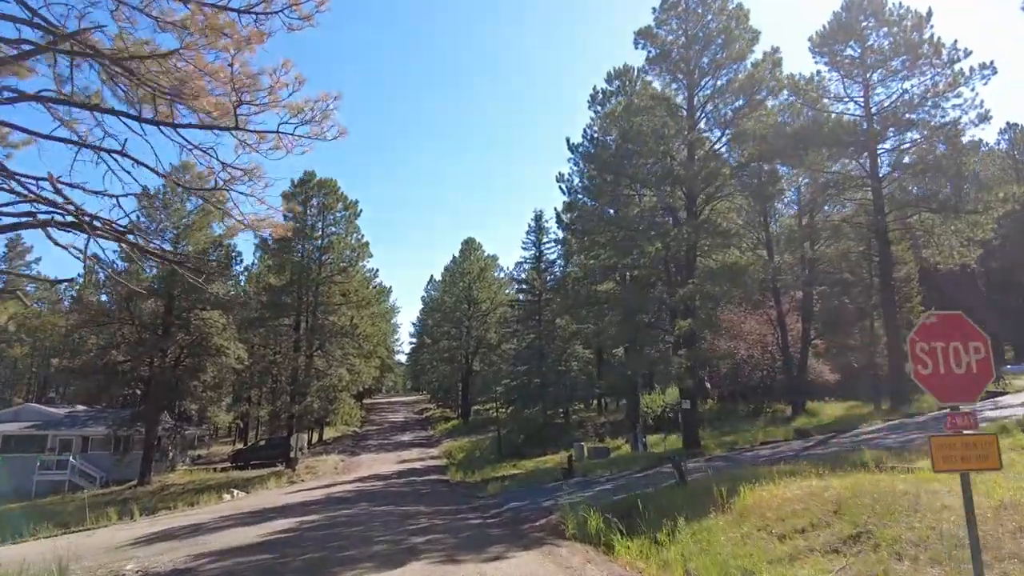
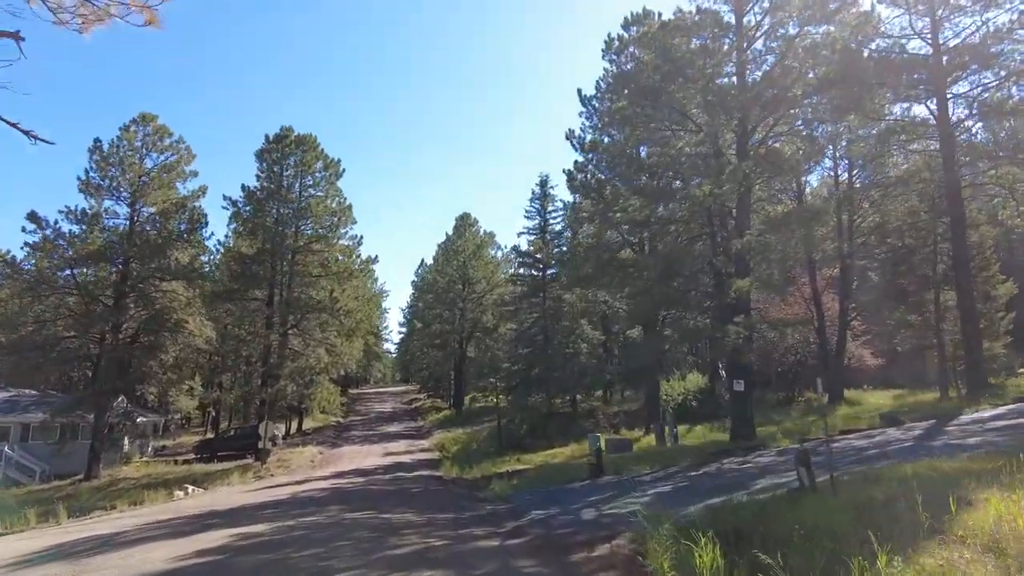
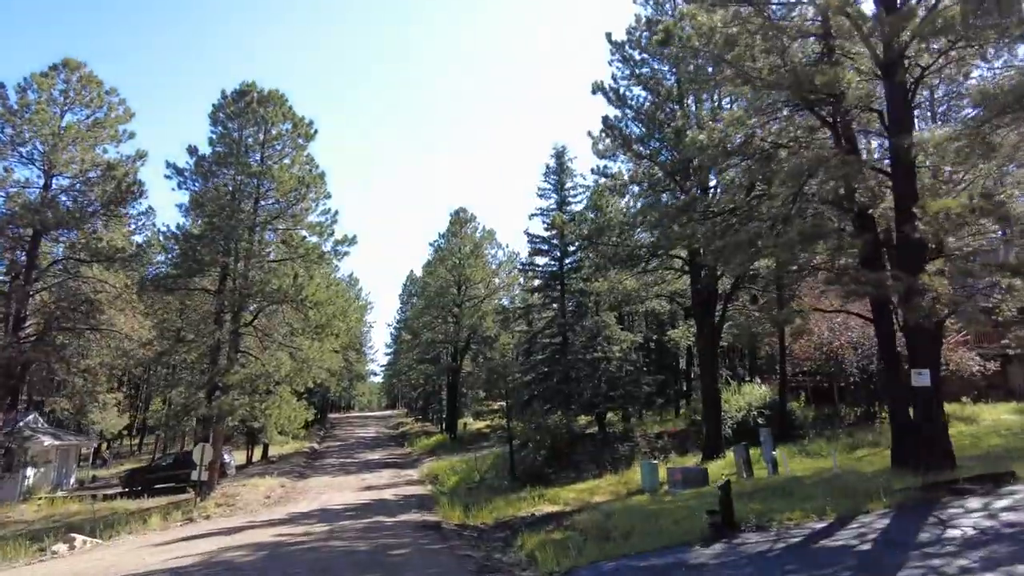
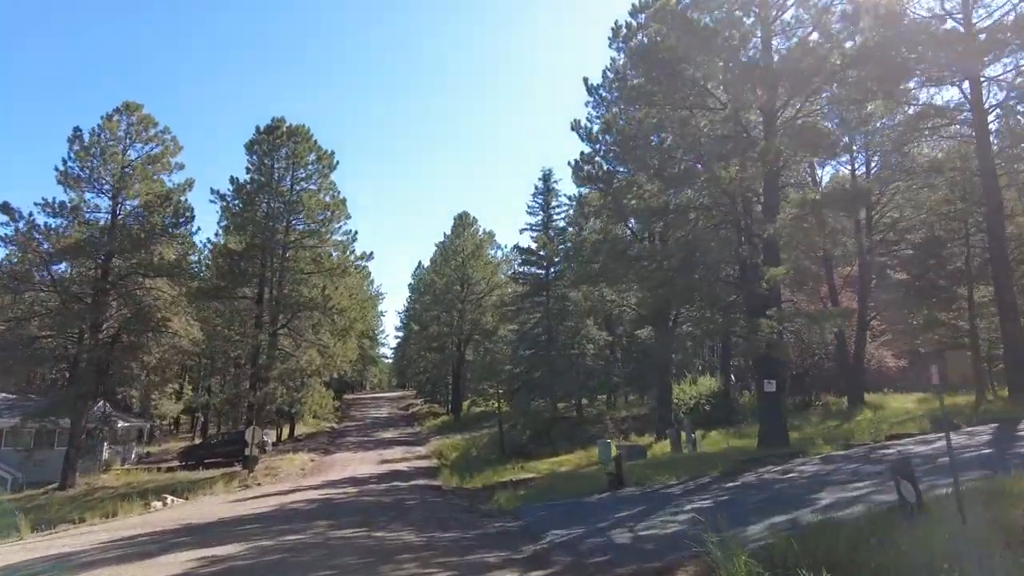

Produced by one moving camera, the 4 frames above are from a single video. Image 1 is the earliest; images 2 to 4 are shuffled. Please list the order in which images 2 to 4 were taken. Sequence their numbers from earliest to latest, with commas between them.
2, 4, 3
